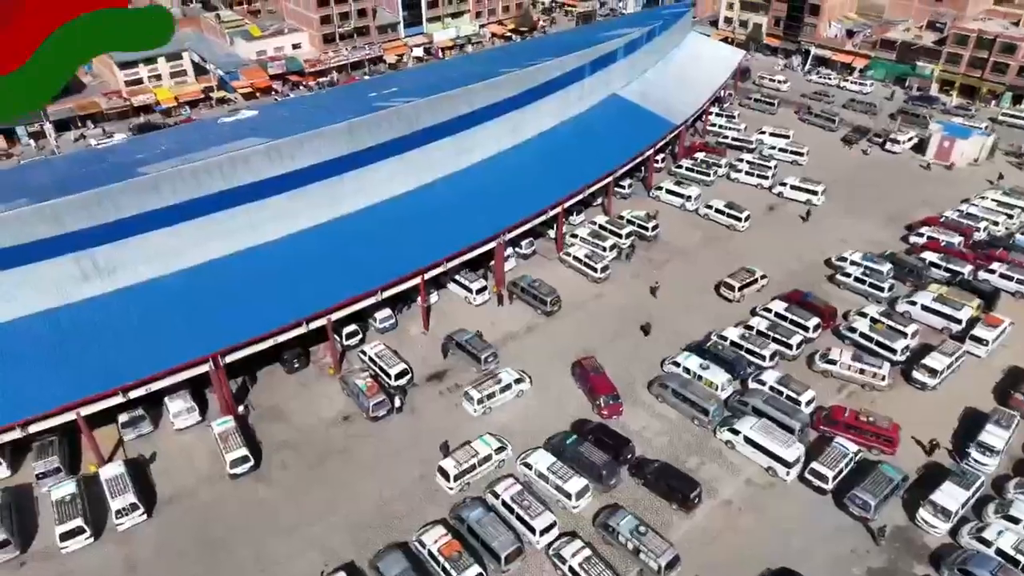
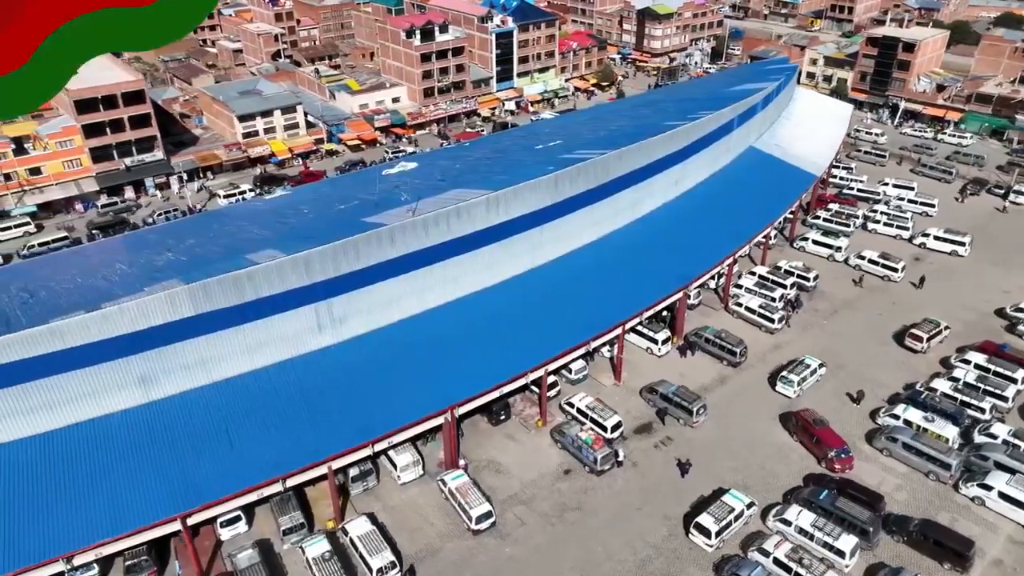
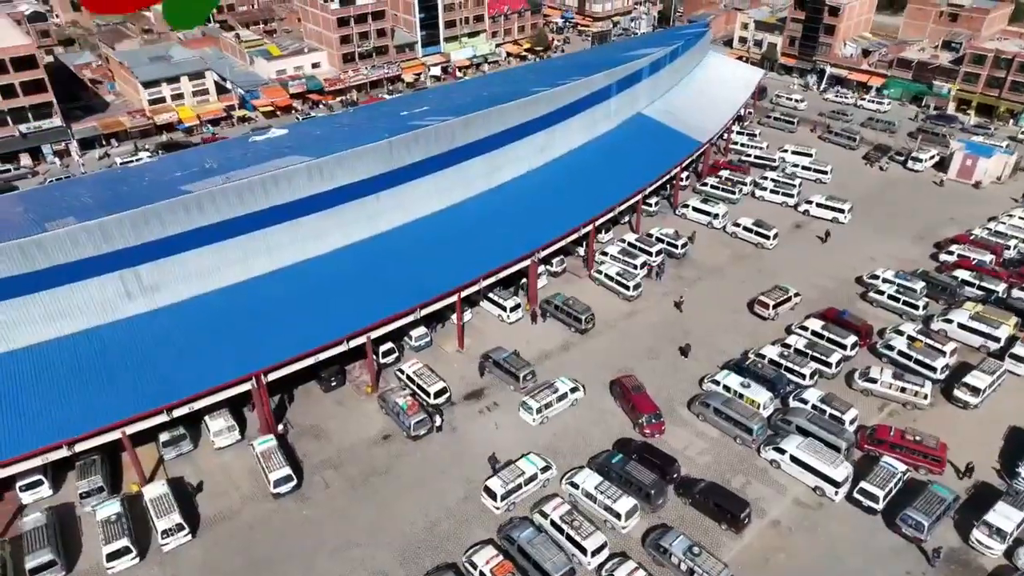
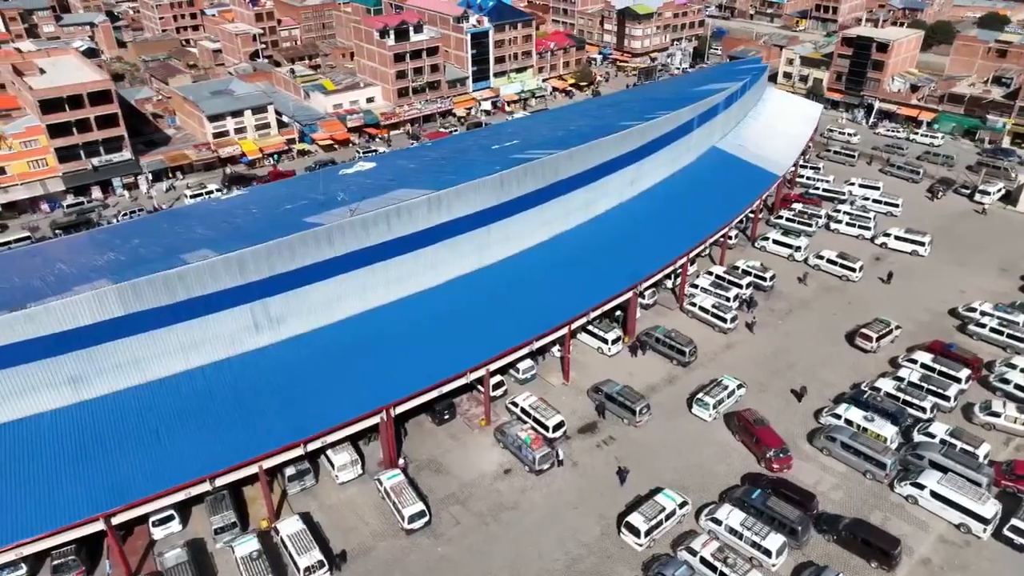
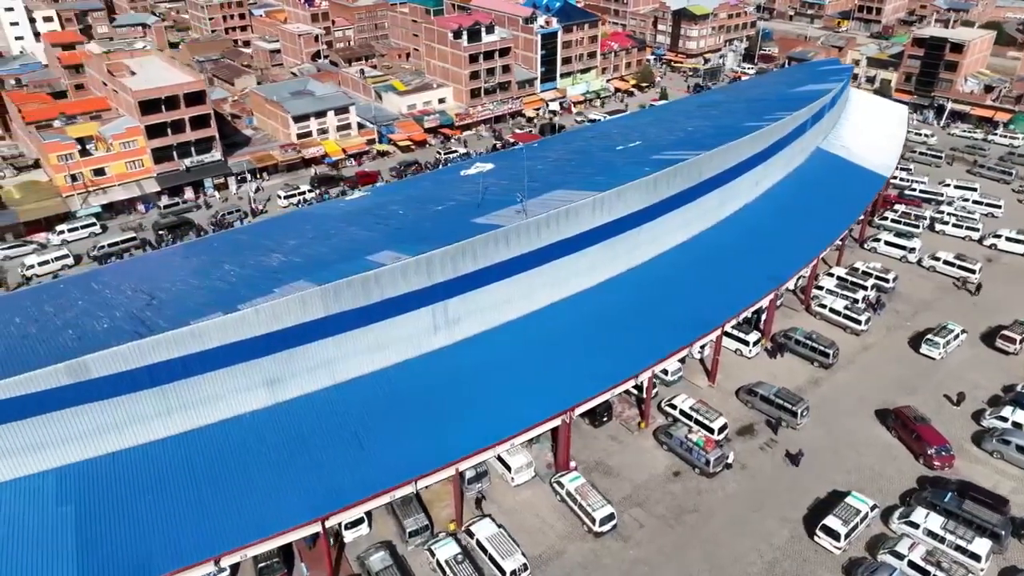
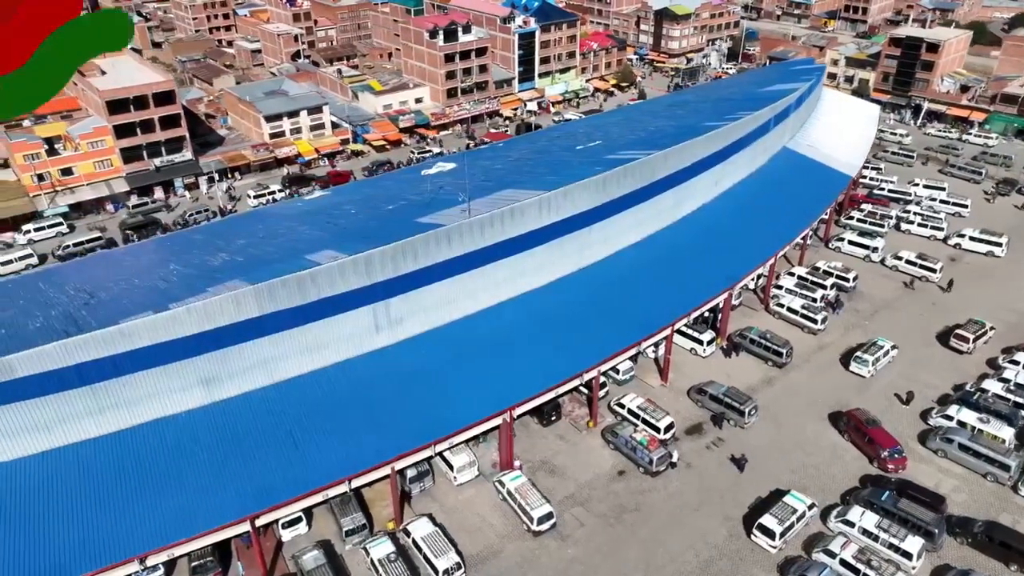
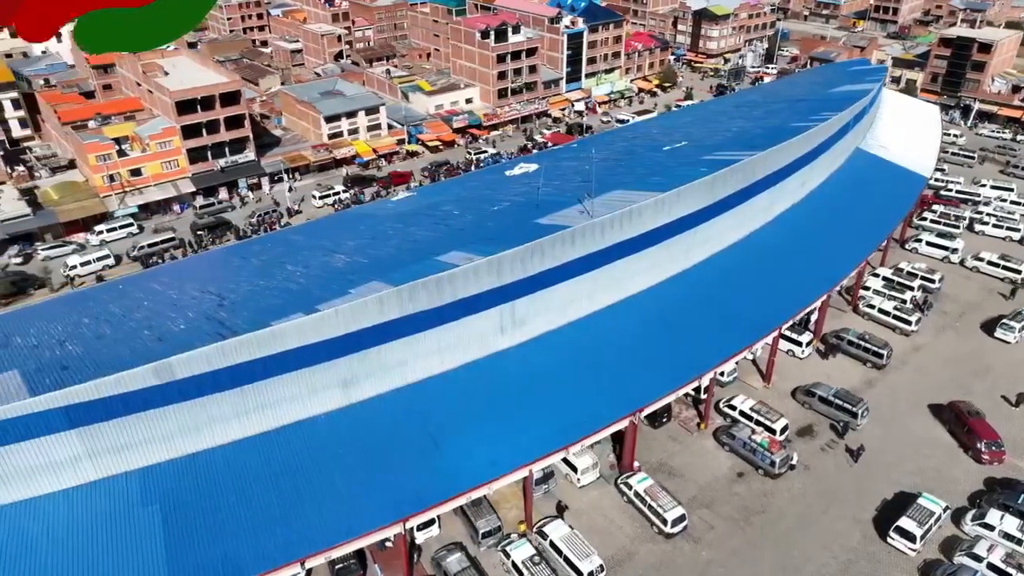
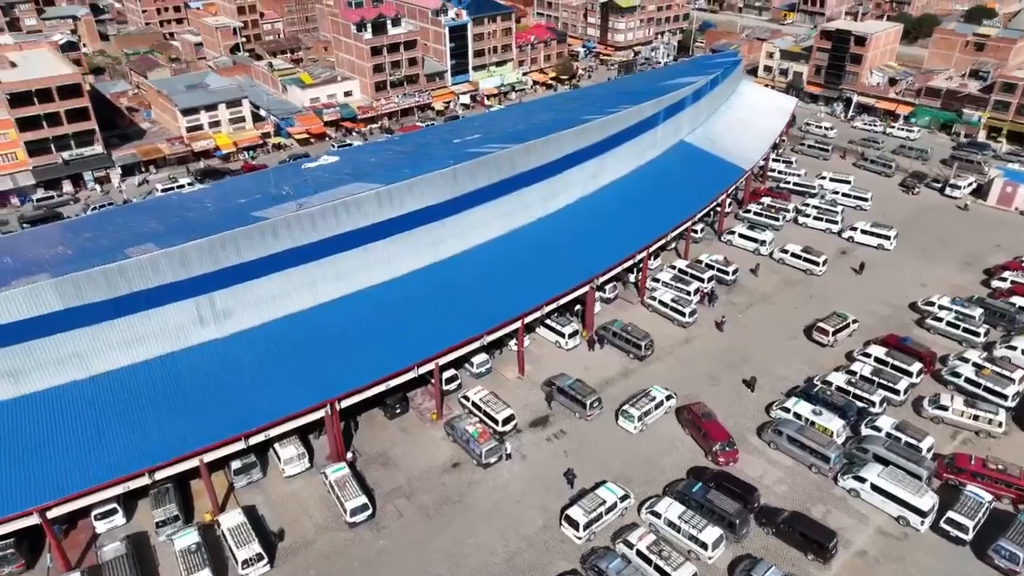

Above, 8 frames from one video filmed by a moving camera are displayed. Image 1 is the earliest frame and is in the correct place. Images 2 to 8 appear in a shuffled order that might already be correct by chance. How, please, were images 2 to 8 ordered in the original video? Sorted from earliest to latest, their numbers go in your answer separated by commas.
3, 8, 4, 2, 6, 5, 7
